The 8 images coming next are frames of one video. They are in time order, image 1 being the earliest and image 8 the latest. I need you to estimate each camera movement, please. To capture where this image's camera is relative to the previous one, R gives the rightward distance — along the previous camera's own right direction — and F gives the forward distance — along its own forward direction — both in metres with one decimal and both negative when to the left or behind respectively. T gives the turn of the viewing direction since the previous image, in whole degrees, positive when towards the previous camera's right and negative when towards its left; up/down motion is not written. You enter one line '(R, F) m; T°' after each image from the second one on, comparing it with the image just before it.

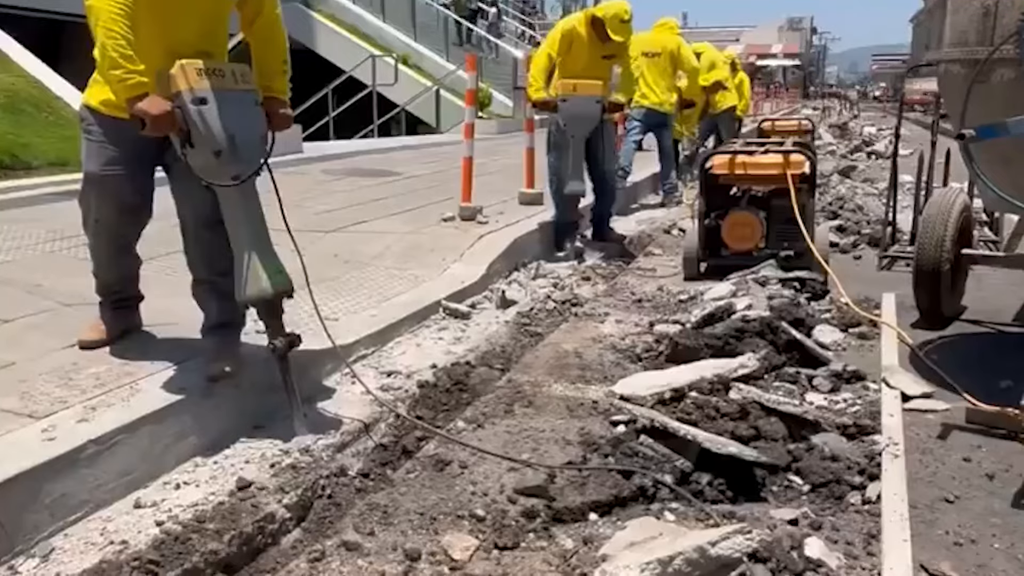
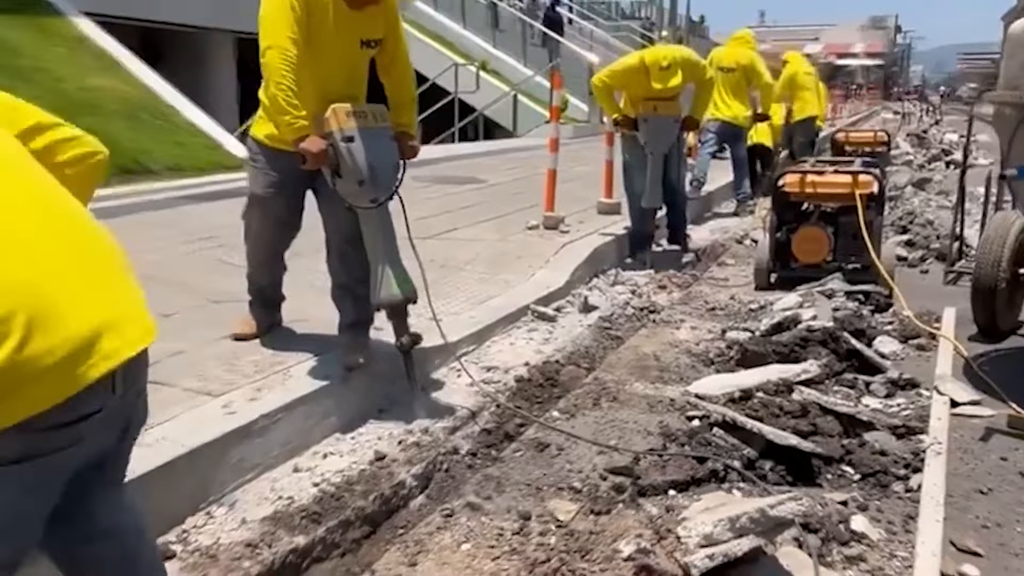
(-0.1, -0.7) m; -5°
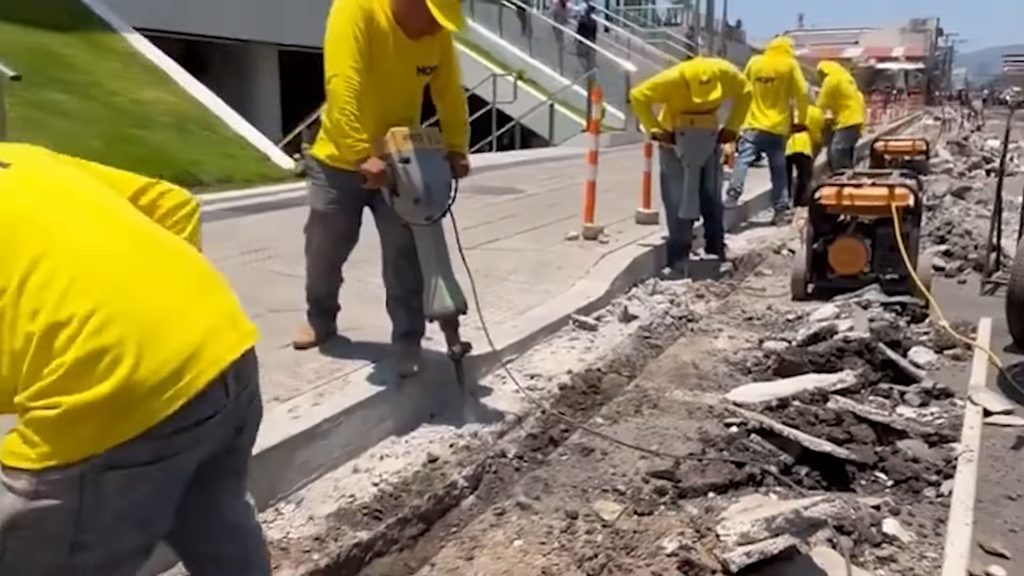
(-0.1, -0.2) m; -2°
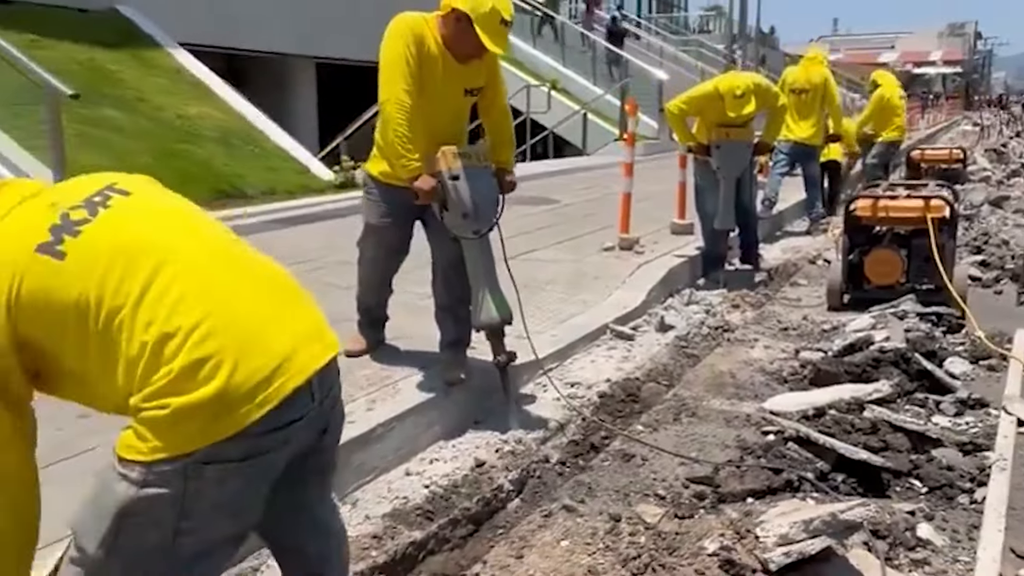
(-0.1, -0.2) m; -2°
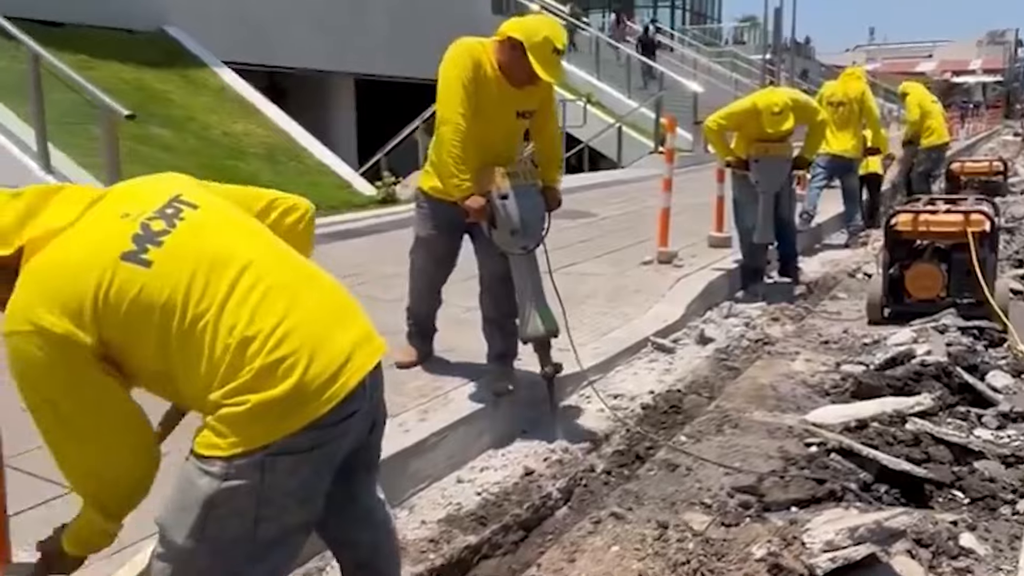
(-0.1, -0.2) m; -2°
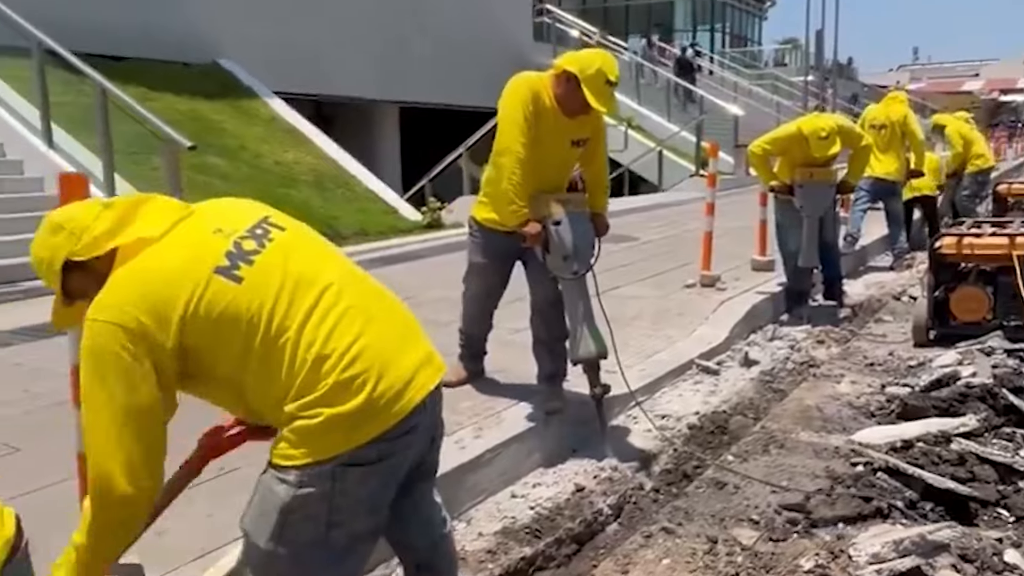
(-0.1, -0.2) m; -3°
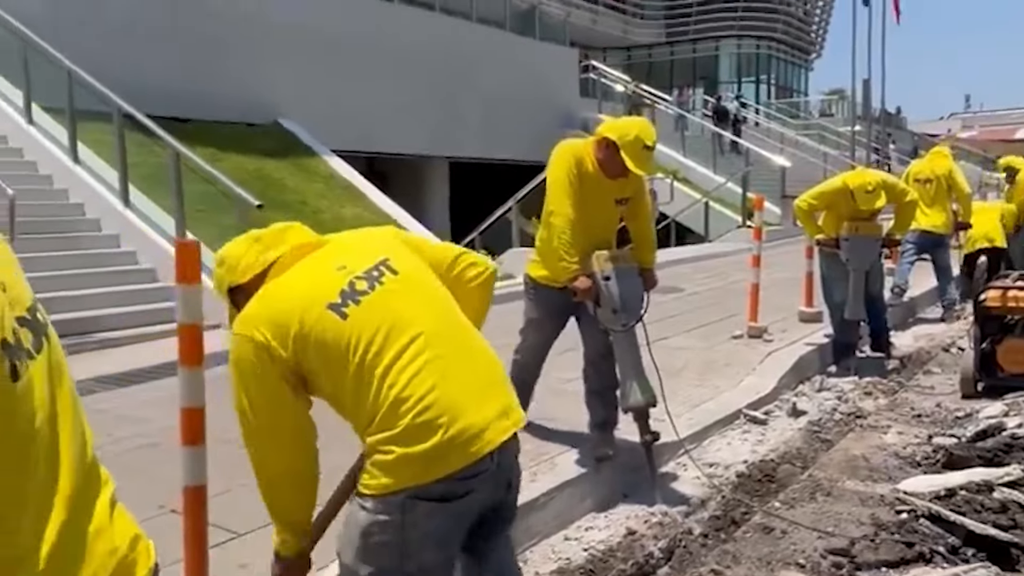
(-0.1, -0.3) m; -3°
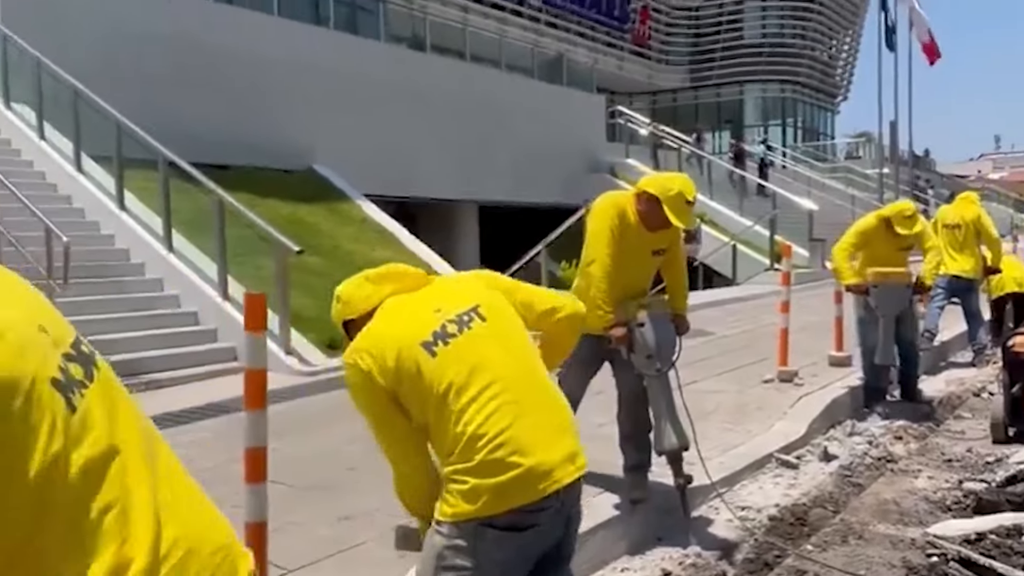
(-0.1, -0.2) m; -2°
